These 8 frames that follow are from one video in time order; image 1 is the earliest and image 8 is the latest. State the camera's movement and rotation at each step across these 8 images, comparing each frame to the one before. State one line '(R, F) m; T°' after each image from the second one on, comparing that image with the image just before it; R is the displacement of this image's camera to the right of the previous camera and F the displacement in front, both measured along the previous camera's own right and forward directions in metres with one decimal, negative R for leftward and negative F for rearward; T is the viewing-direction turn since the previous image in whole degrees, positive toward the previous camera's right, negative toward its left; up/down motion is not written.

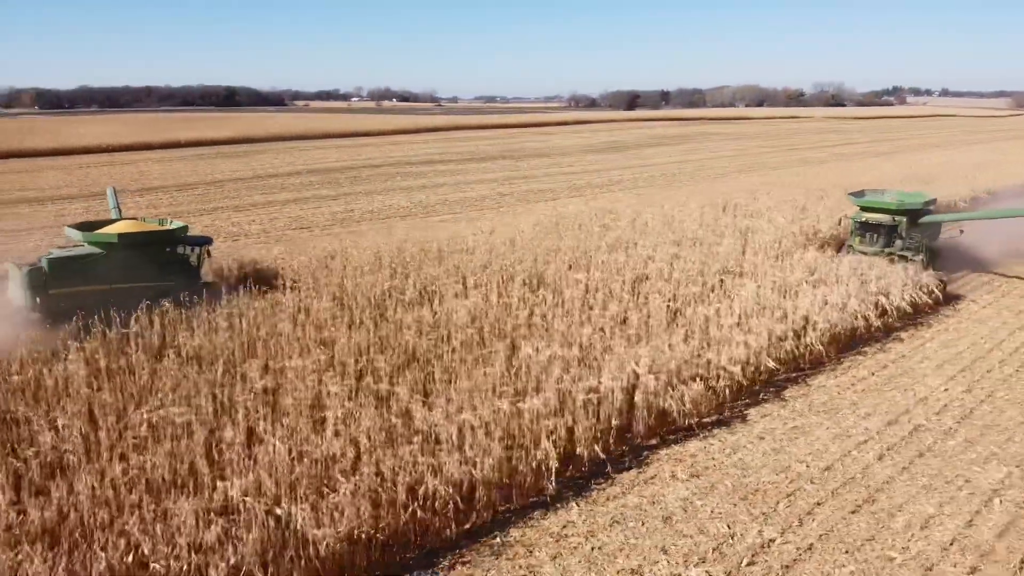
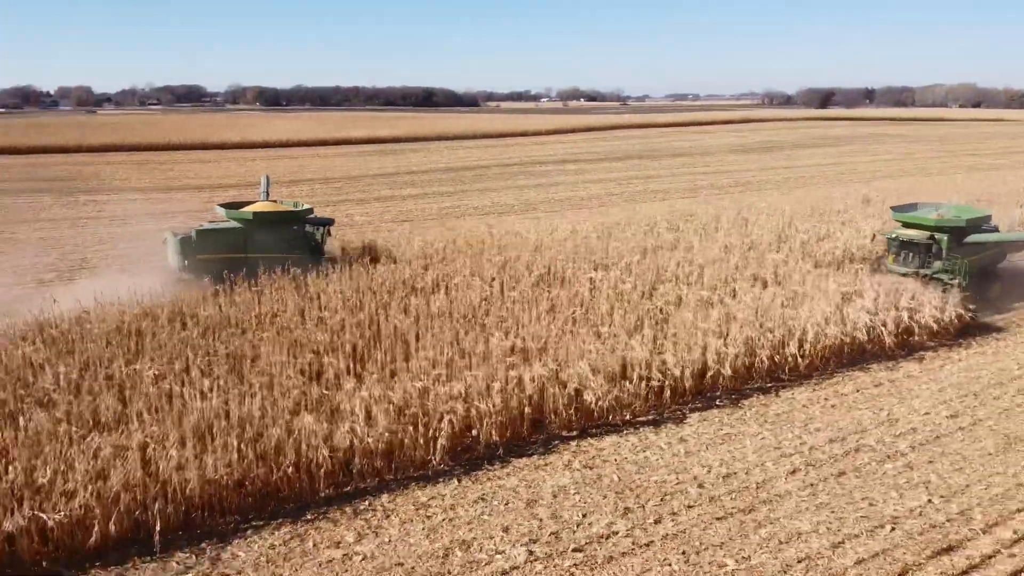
(+2.1, -0.1) m; -14°
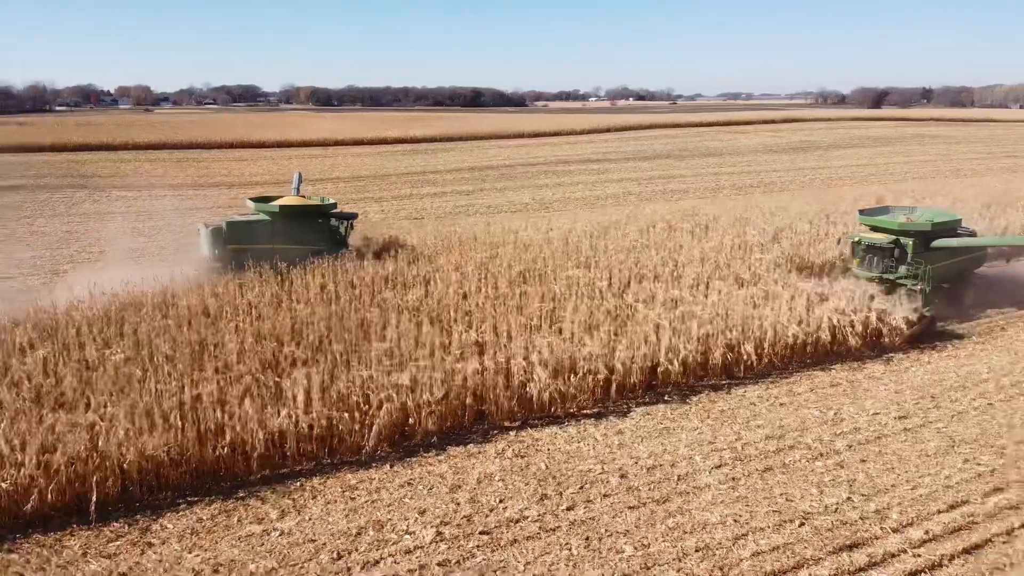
(+0.9, -0.2) m; -4°
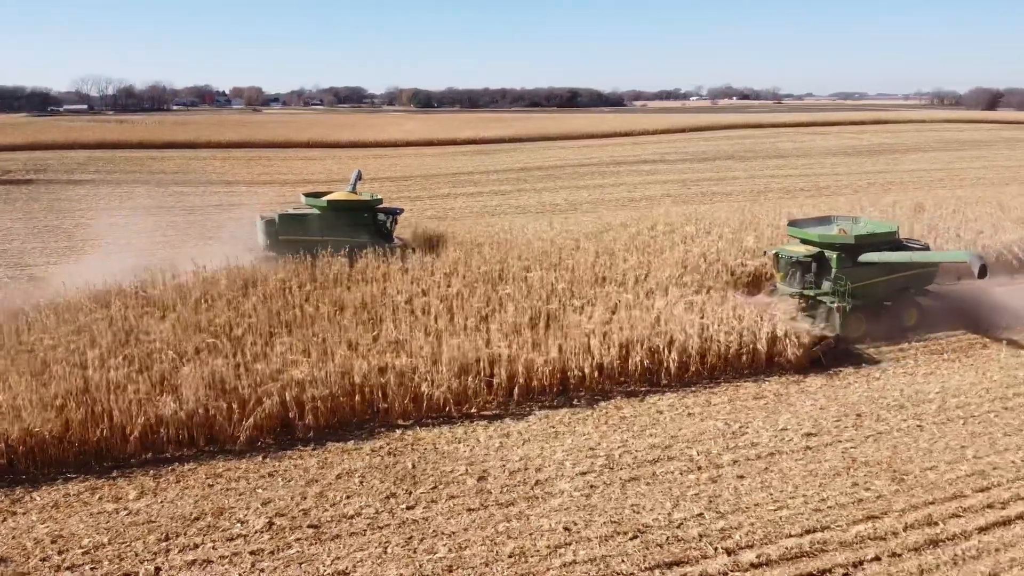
(+1.7, +0.1) m; -8°
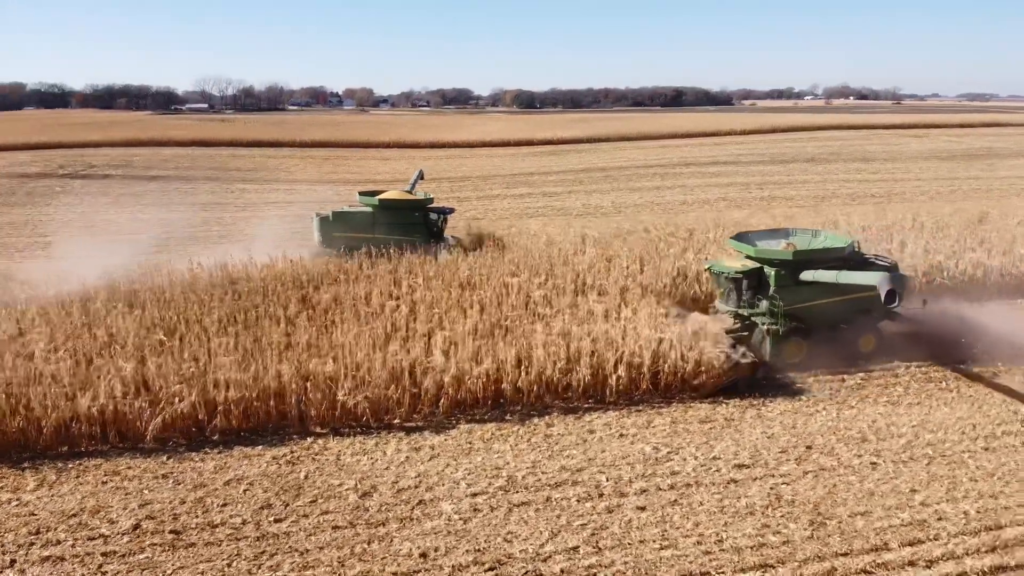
(+1.5, +0.4) m; -8°
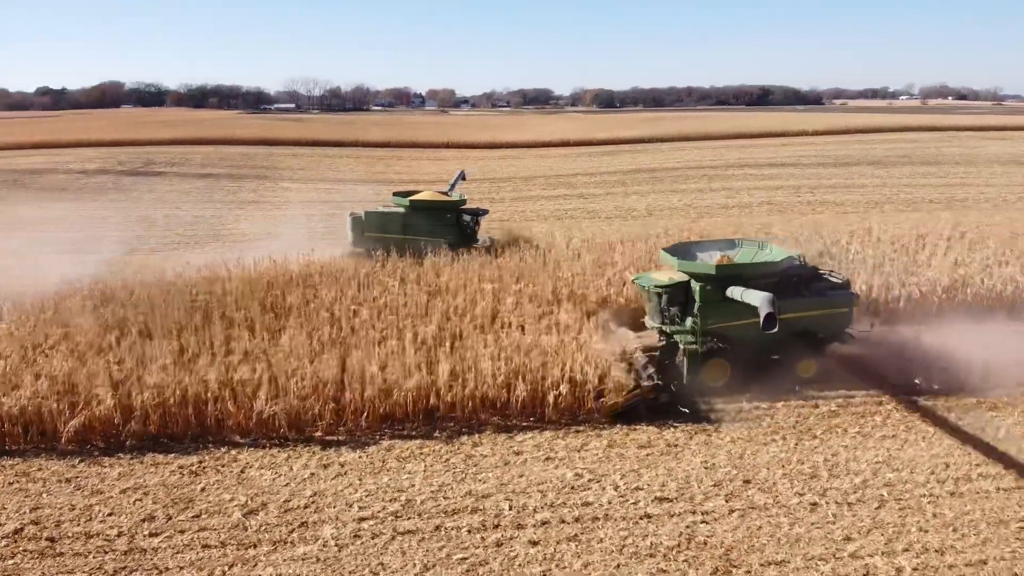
(+1.2, +0.4) m; -6°
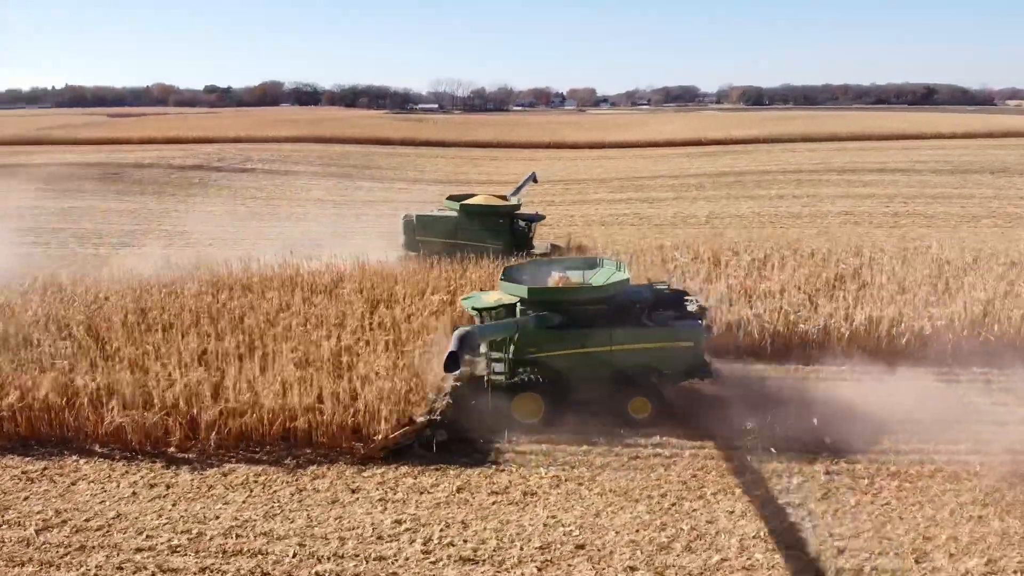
(+2.0, +0.8) m; -11°
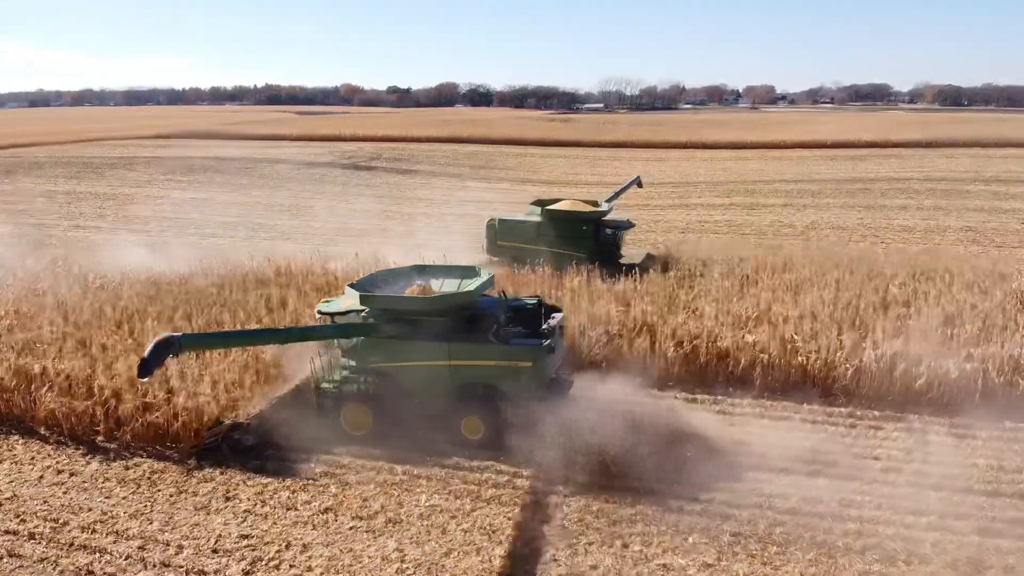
(+1.8, +0.6) m; -12°
